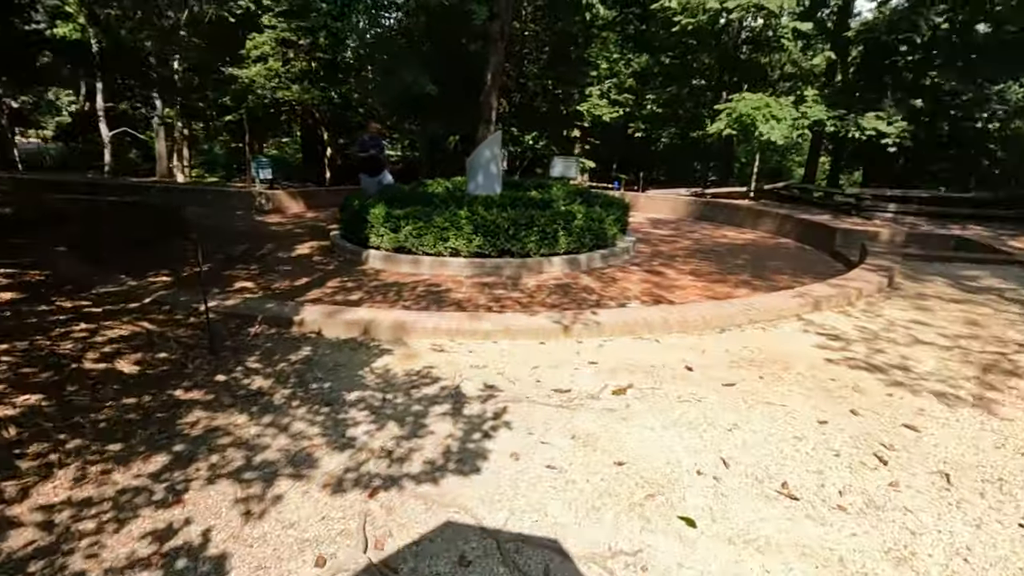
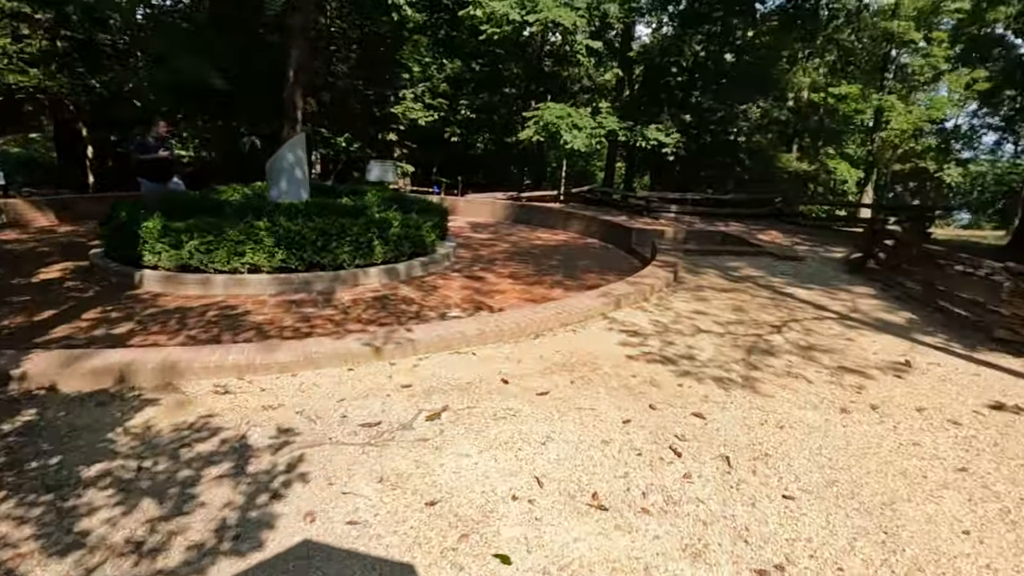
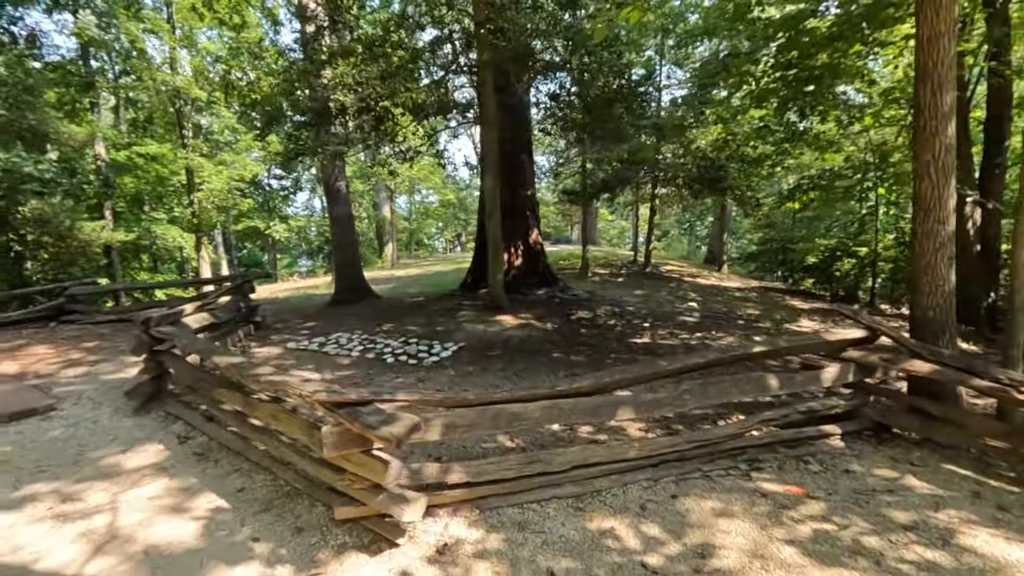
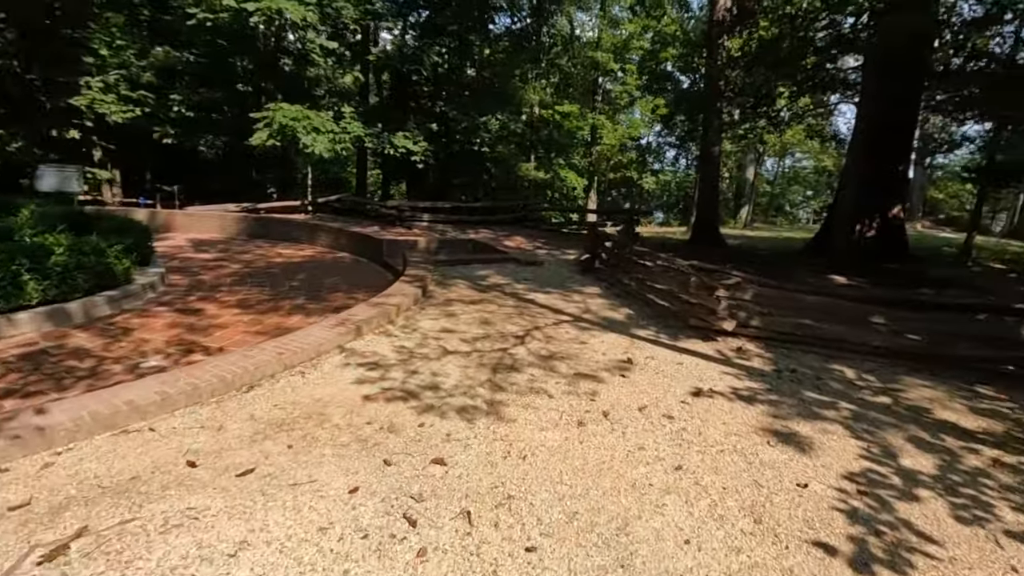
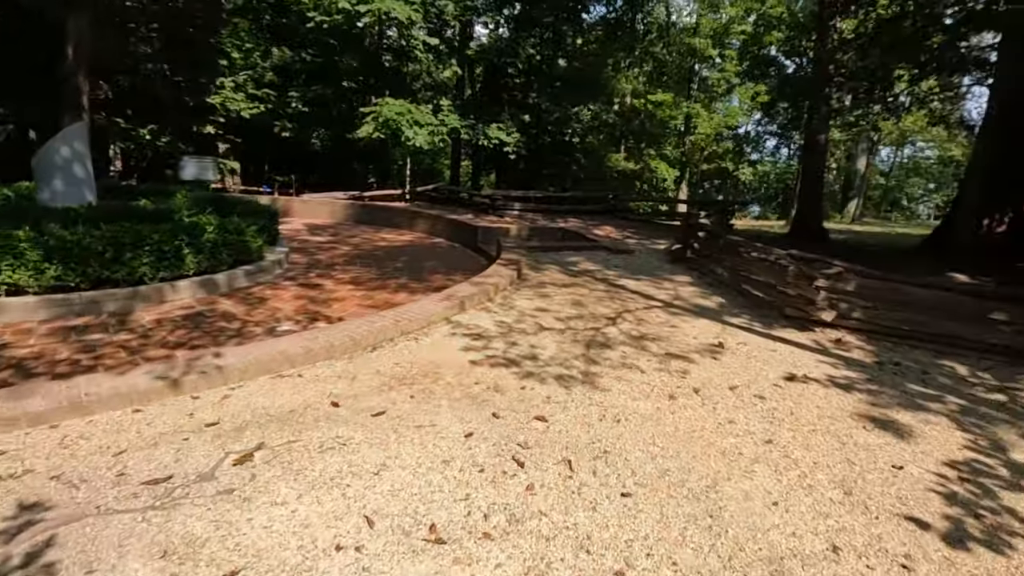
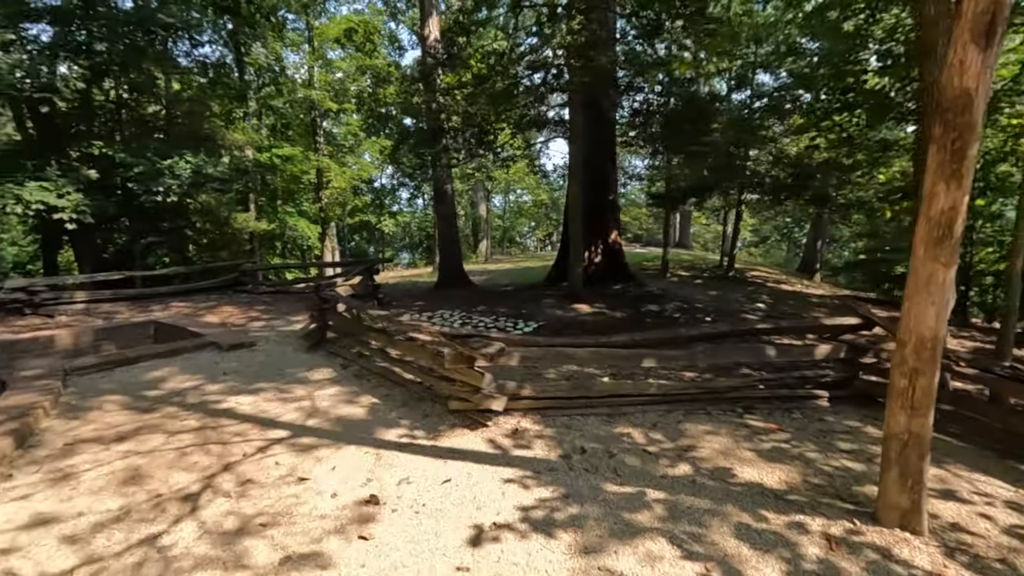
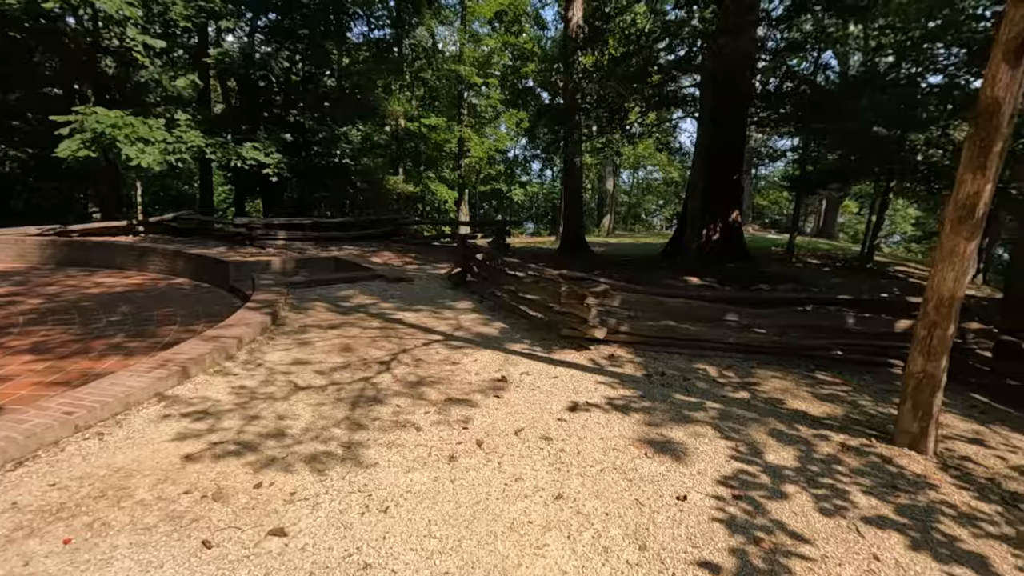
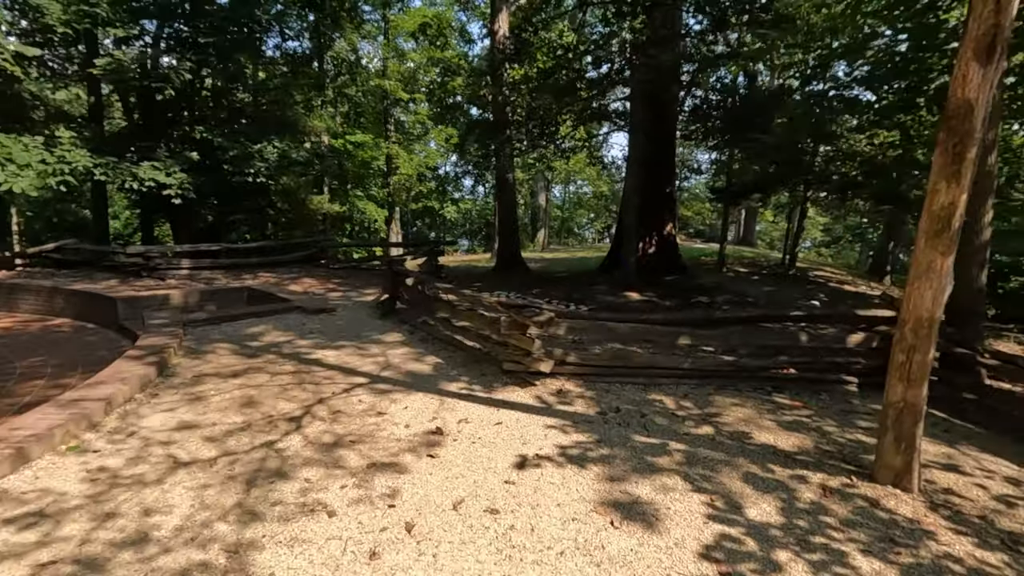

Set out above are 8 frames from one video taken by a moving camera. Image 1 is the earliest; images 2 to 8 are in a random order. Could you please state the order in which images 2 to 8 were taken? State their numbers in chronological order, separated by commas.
2, 5, 4, 7, 8, 6, 3
